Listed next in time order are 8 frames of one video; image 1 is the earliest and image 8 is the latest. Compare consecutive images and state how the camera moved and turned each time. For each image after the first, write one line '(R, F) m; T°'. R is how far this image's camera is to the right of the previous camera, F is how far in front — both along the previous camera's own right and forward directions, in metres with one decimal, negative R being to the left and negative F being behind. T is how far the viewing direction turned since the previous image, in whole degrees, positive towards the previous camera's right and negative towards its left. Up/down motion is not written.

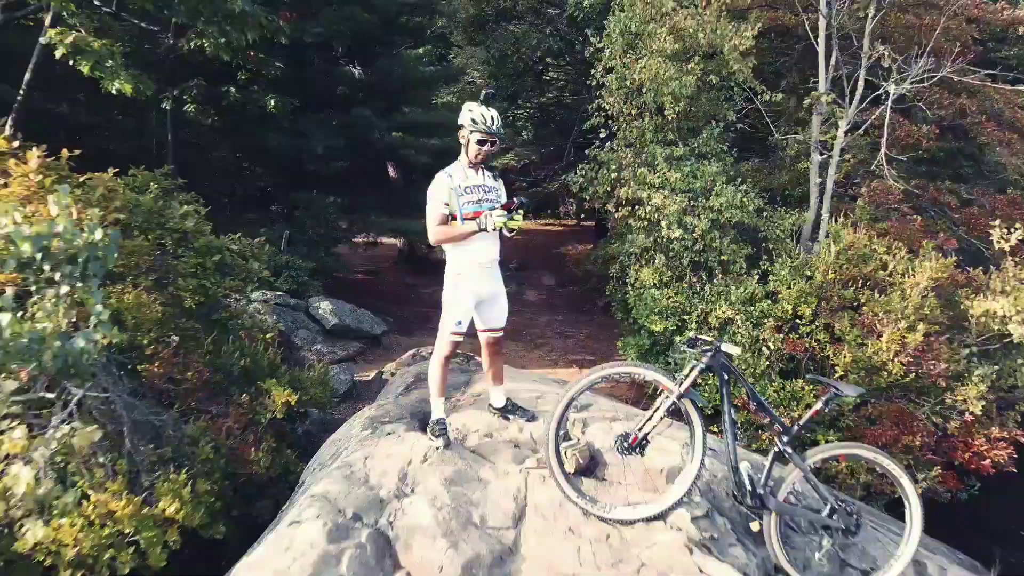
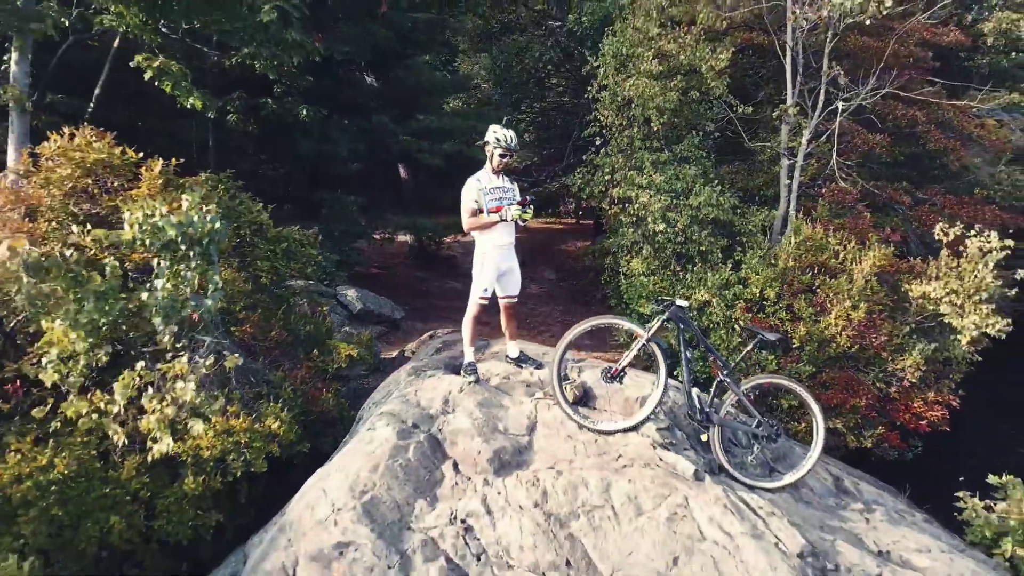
(-0.1, -1.3) m; 0°
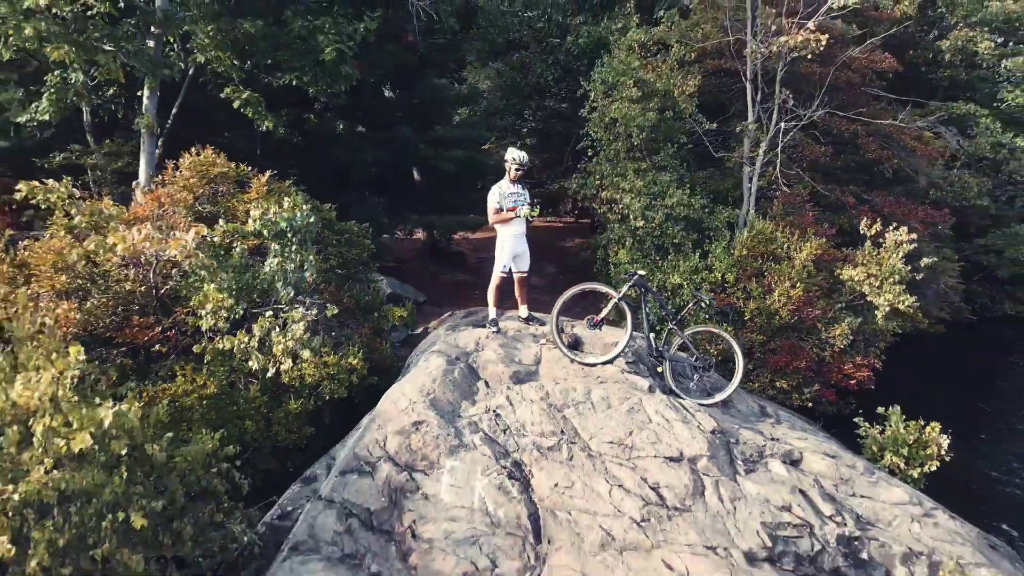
(-0.1, -2.0) m; 0°
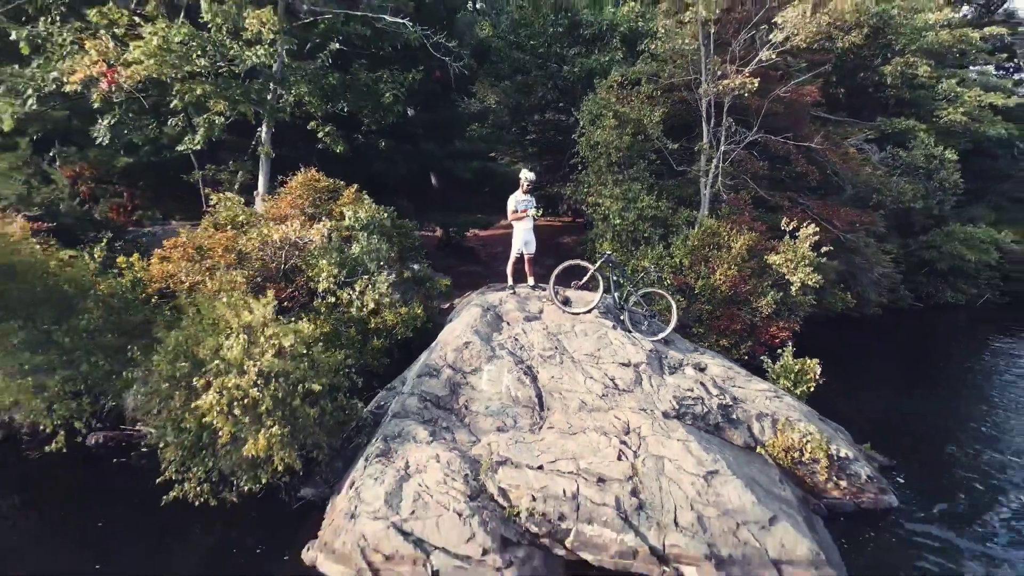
(-0.2, -3.4) m; 0°
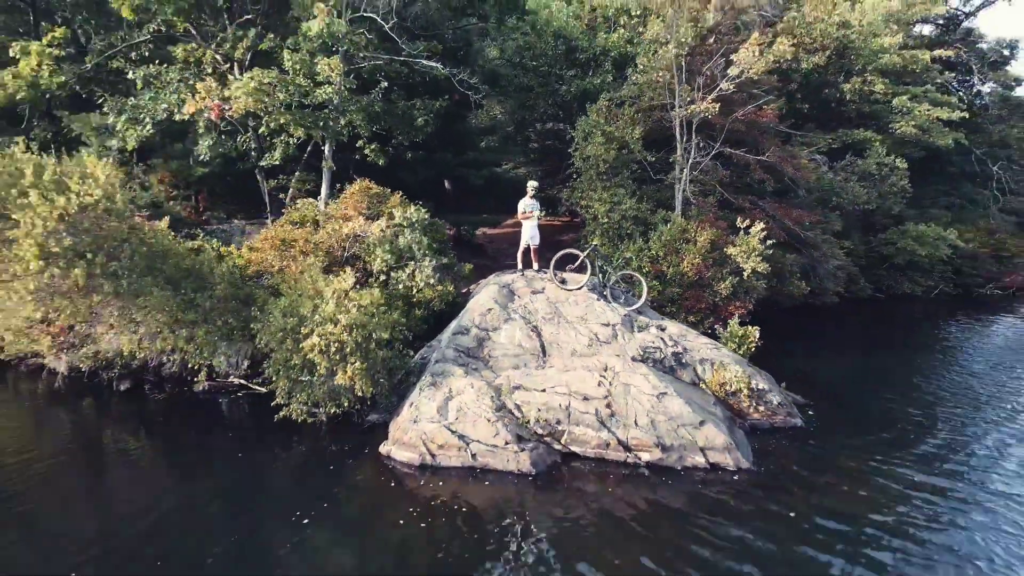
(-0.2, -3.2) m; 0°
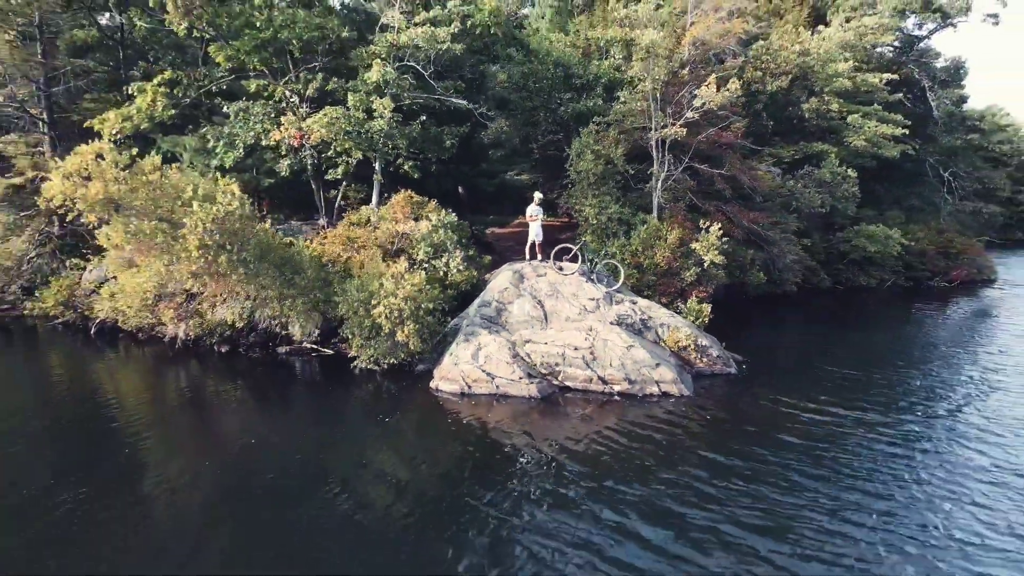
(-0.3, -4.3) m; 0°
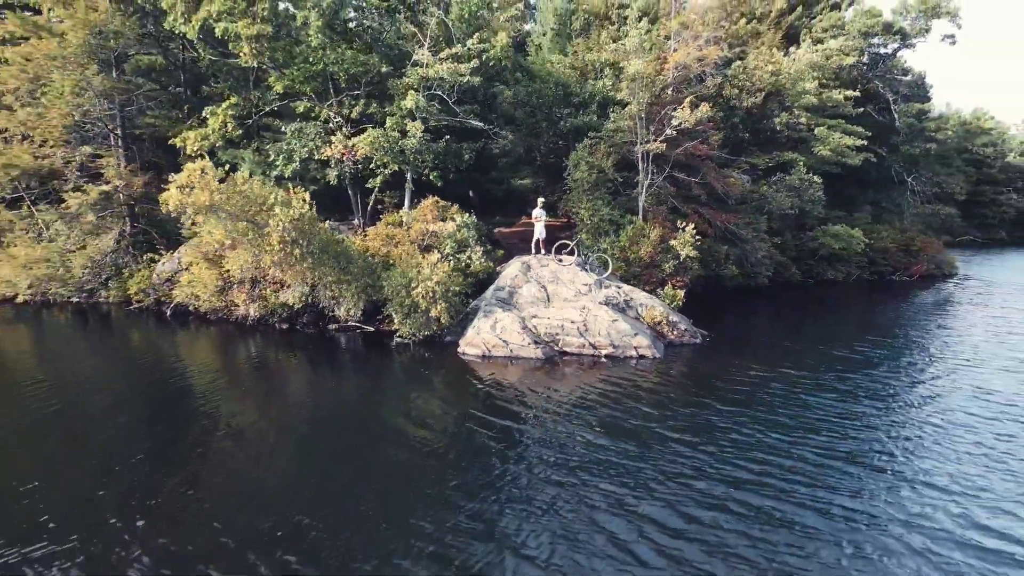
(-0.3, -4.0) m; 0°
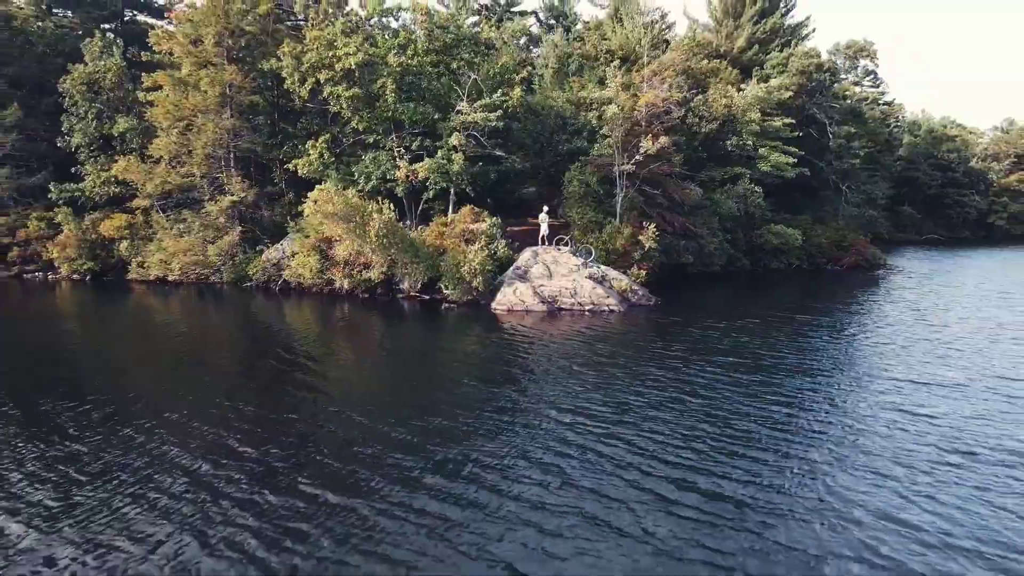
(-0.8, -9.6) m; 0°
